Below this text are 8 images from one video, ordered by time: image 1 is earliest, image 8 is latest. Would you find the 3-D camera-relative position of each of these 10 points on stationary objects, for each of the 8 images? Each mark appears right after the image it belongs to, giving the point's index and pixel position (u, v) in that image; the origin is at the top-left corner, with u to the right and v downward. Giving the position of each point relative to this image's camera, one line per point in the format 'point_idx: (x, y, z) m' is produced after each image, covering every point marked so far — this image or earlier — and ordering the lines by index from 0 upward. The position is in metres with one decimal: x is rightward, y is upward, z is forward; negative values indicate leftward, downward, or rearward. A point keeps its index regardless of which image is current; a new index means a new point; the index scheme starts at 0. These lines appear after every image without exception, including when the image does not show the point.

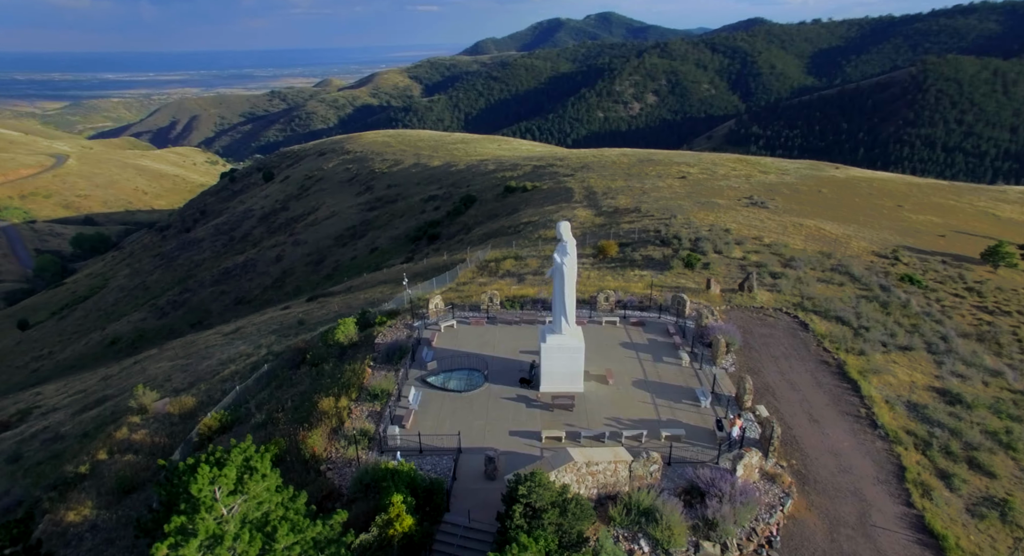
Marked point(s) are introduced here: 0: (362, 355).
0: (-4.8, -2.5, +17.0) m
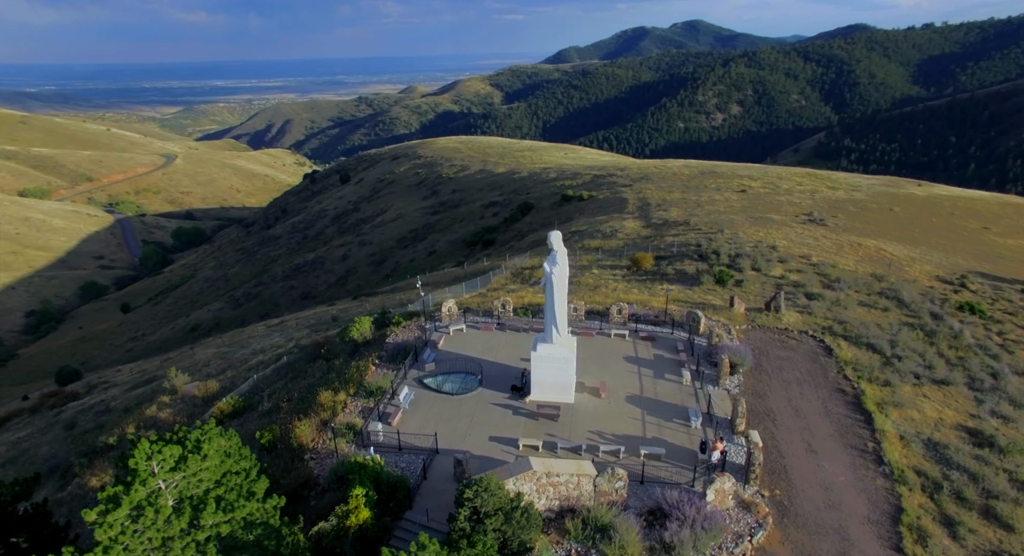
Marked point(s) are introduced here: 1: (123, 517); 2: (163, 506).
0: (-4.7, -2.5, +17.6) m
1: (-4.9, -3.0, +6.5) m
2: (-4.6, -3.0, +7.0) m
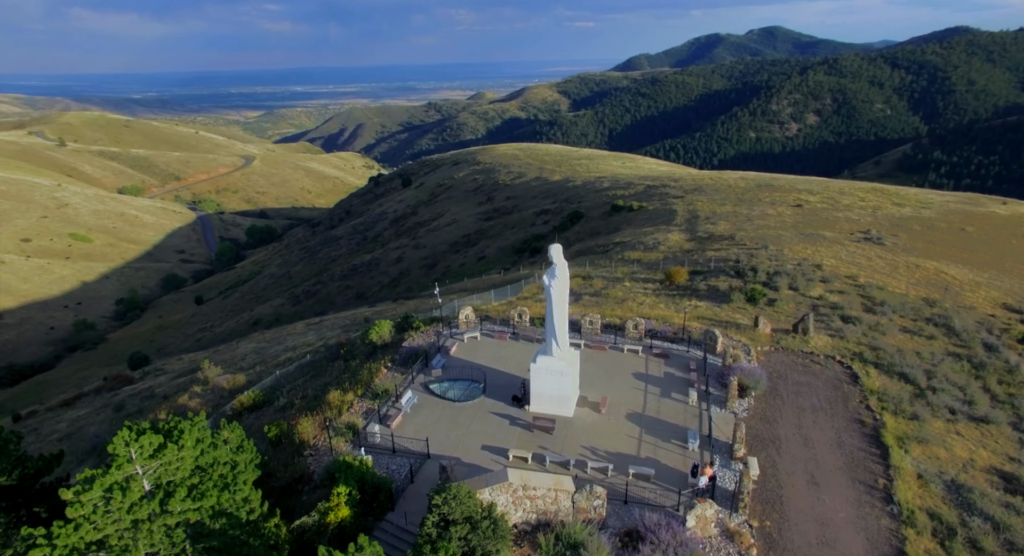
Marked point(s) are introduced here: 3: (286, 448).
0: (-4.3, -2.6, +18.1) m
1: (-5.6, -2.9, +7.1) m
2: (-5.3, -3.0, +7.5) m
3: (-5.4, -4.1, +13.0) m
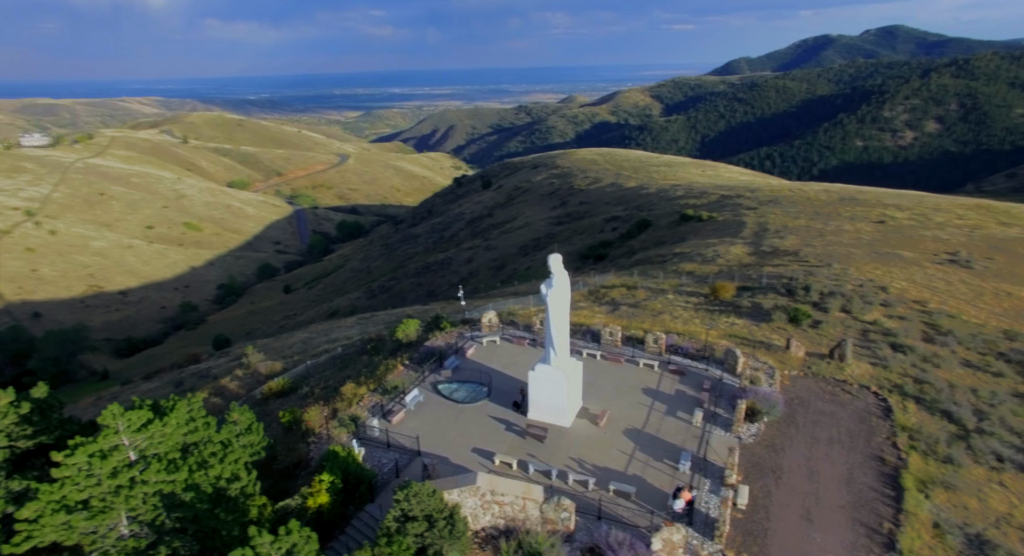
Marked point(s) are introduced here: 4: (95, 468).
0: (-3.7, -2.7, +18.7) m
1: (-6.5, -2.8, +8.0) m
2: (-6.1, -2.8, +8.4) m
3: (-5.6, -4.0, +13.8) m
4: (-6.3, -2.9, +8.1) m
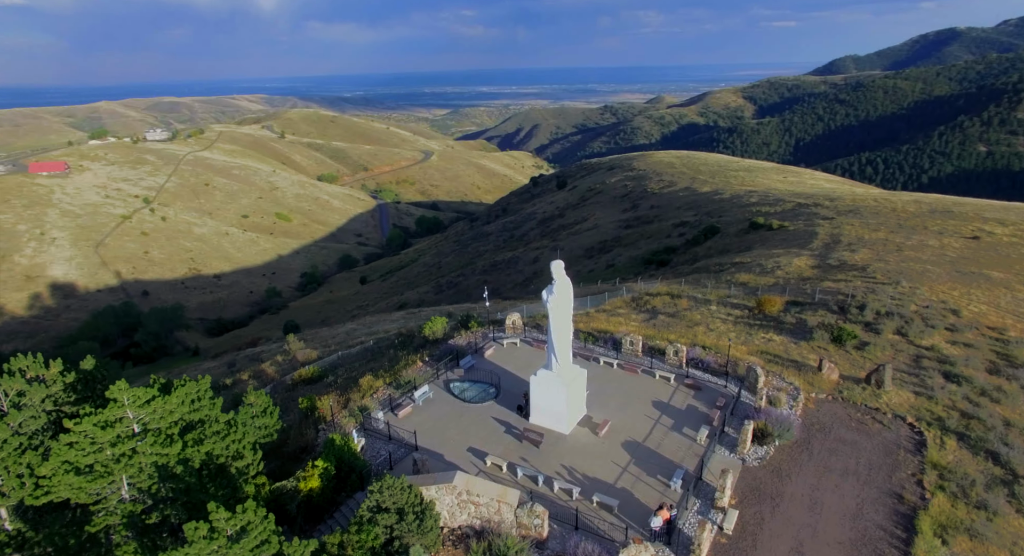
0: (-3.0, -2.6, +19.3) m
1: (-7.1, -2.6, +9.0) m
2: (-6.7, -2.6, +9.3) m
3: (-5.5, -3.8, +14.6) m
4: (-6.9, -2.7, +9.1) m
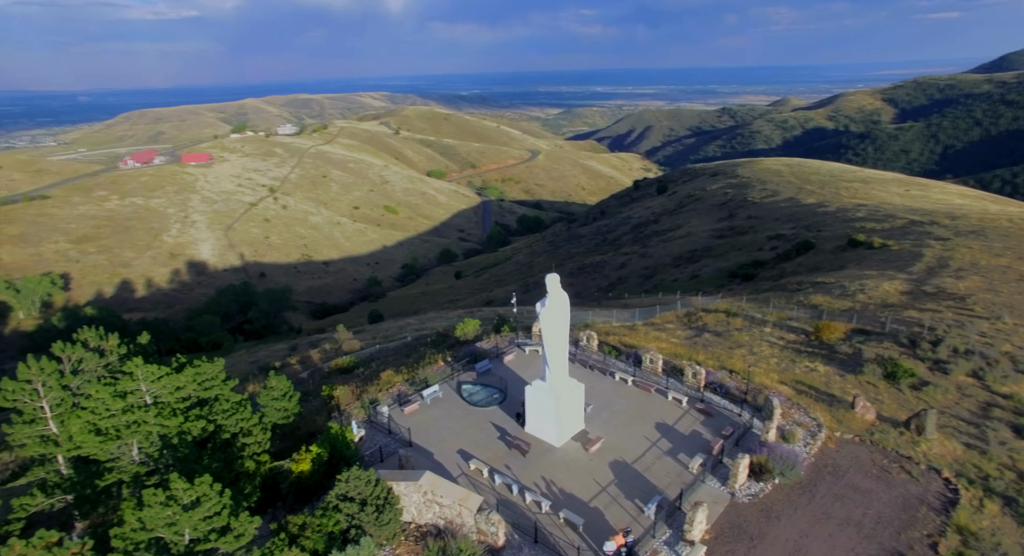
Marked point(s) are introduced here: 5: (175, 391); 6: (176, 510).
0: (-2.2, -2.7, +19.9) m
1: (-7.9, -2.3, +10.5) m
2: (-7.4, -2.4, +10.7) m
3: (-5.5, -3.8, +15.8) m
4: (-7.7, -2.5, +10.5) m
5: (-7.4, -2.4, +11.7) m
6: (-5.0, -3.4, +7.9) m
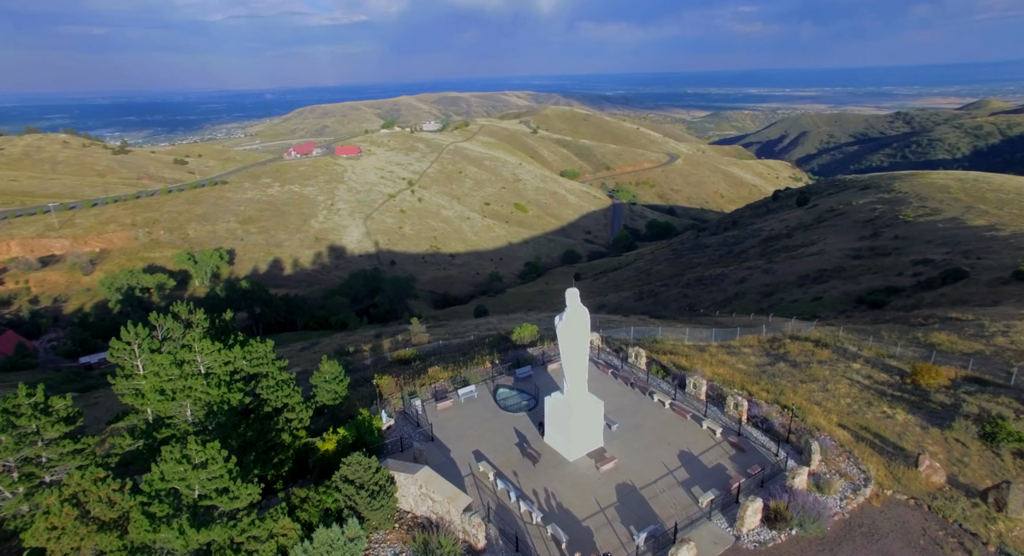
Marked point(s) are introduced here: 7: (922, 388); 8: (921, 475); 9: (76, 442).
0: (-0.3, -2.9, +20.5) m
1: (-7.8, -2.0, +12.5) m
2: (-7.4, -2.1, +12.6) m
3: (-4.5, -3.6, +17.1) m
4: (-7.7, -2.1, +12.5) m
5: (-7.2, -2.2, +13.5) m
6: (-5.7, -3.3, +9.4) m
7: (+15.0, -4.1, +19.9) m
8: (+10.2, -4.9, +13.5) m
9: (-10.2, -3.9, +12.7) m
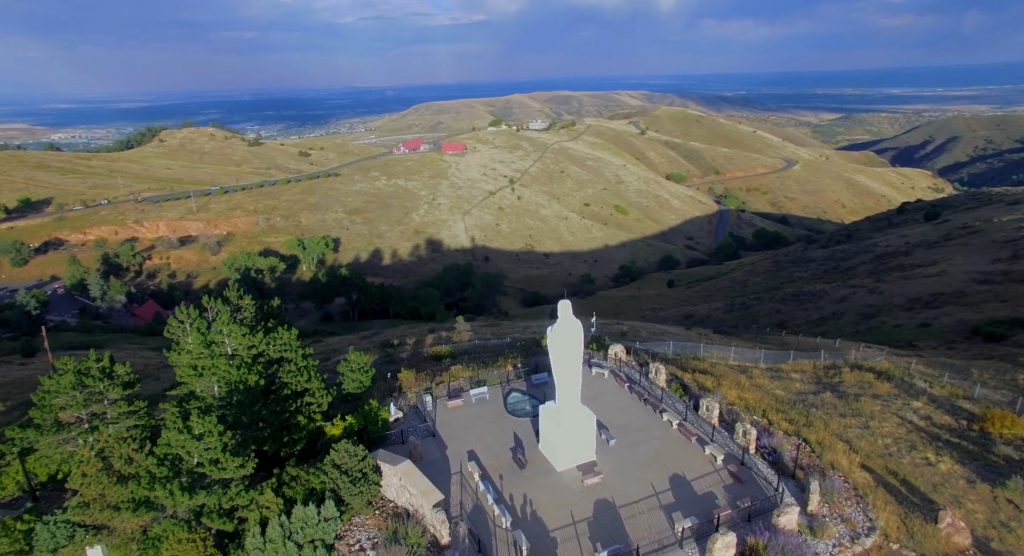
0: (+0.6, -3.1, +20.9) m
1: (-8.0, -1.7, +14.2) m
2: (-7.5, -1.9, +14.2) m
3: (-4.1, -3.6, +18.2) m
4: (-7.9, -1.9, +14.1) m
5: (-7.2, -1.9, +15.1) m
6: (-6.5, -3.1, +10.8) m
7: (+15.6, -5.2, +17.8) m
8: (+9.7, -5.7, +12.2) m
9: (-10.5, -3.5, +14.8) m
